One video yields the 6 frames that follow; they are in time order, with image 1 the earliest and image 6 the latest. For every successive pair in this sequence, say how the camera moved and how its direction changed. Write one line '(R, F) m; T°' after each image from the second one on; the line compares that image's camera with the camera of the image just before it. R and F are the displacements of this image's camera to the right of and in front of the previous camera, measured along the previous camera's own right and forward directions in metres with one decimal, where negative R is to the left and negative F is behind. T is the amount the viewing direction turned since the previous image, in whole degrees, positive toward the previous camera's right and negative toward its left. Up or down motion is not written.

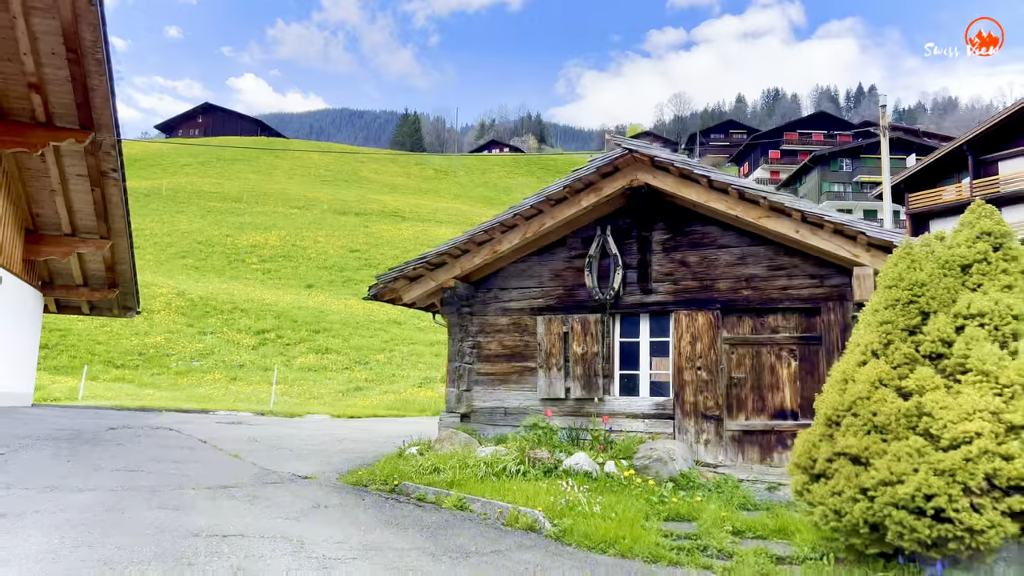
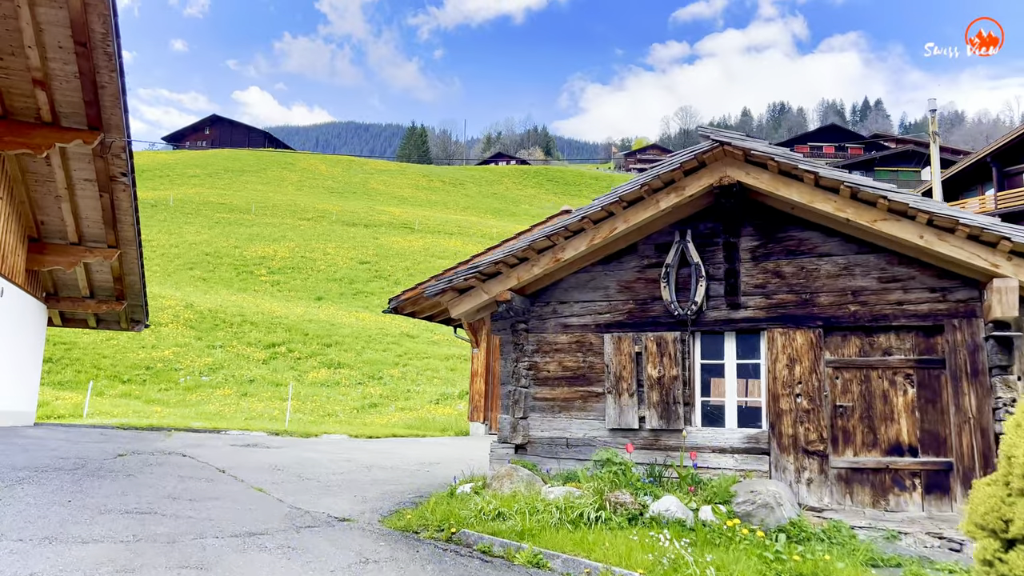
(-0.6, +1.0) m; 0°
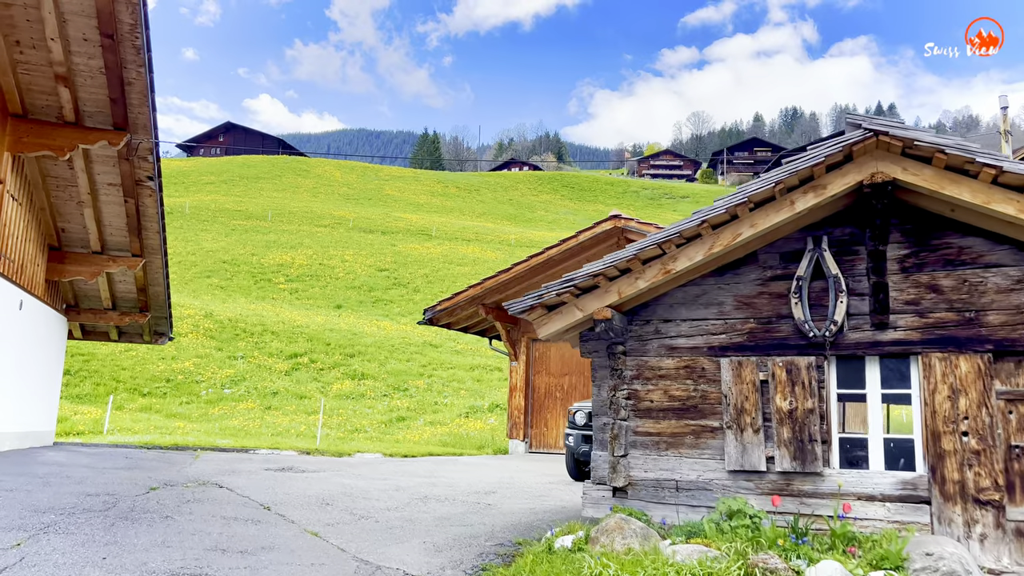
(-0.7, +1.0) m; -1°
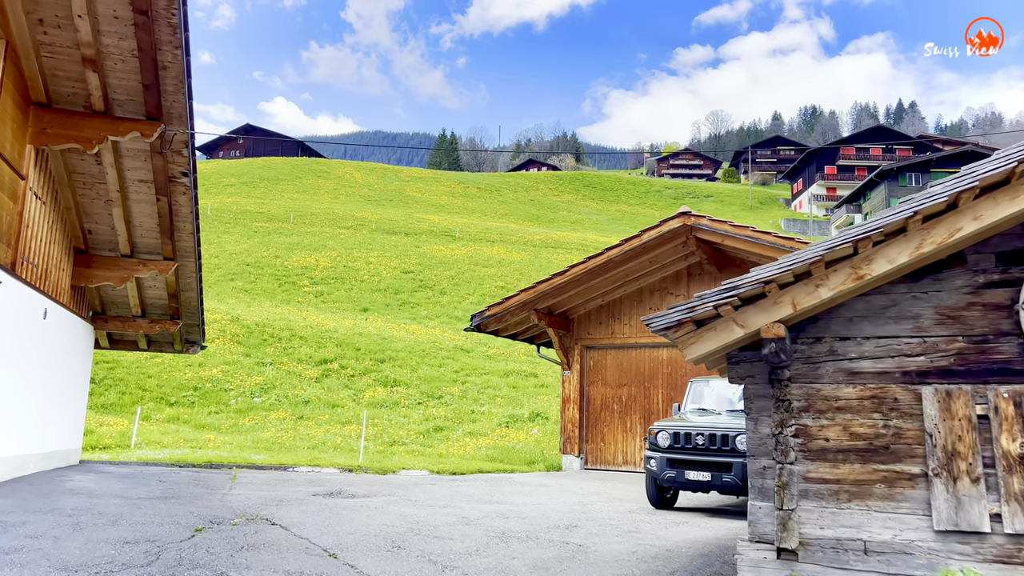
(-0.8, +1.3) m; -1°
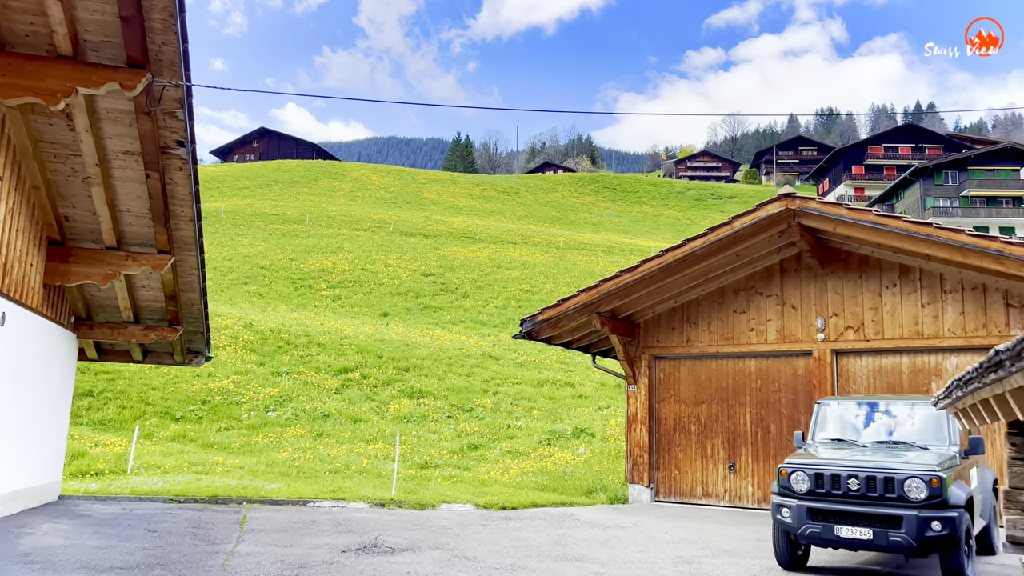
(-0.8, +2.6) m; -1°
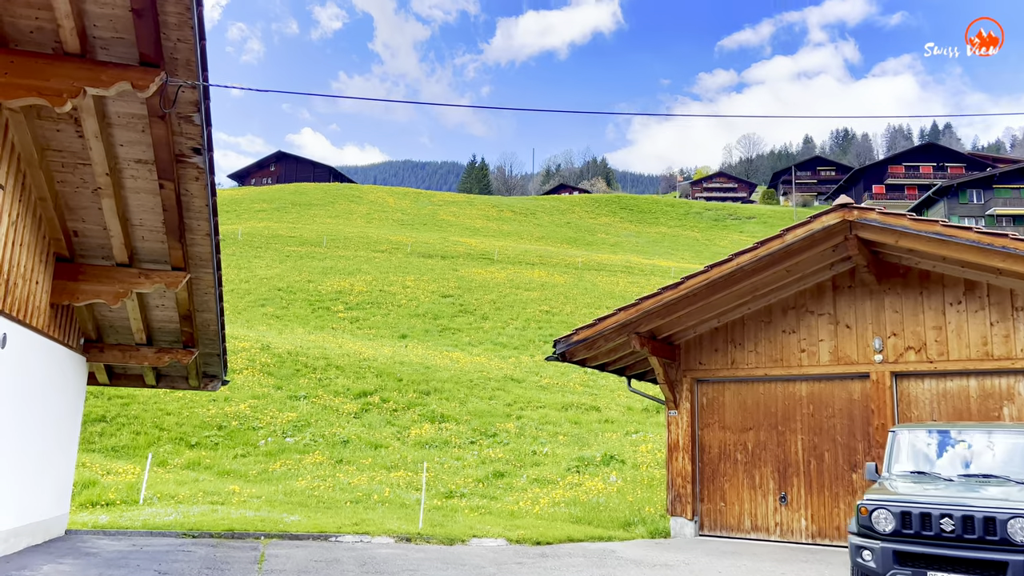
(-0.3, +0.8) m; -1°
